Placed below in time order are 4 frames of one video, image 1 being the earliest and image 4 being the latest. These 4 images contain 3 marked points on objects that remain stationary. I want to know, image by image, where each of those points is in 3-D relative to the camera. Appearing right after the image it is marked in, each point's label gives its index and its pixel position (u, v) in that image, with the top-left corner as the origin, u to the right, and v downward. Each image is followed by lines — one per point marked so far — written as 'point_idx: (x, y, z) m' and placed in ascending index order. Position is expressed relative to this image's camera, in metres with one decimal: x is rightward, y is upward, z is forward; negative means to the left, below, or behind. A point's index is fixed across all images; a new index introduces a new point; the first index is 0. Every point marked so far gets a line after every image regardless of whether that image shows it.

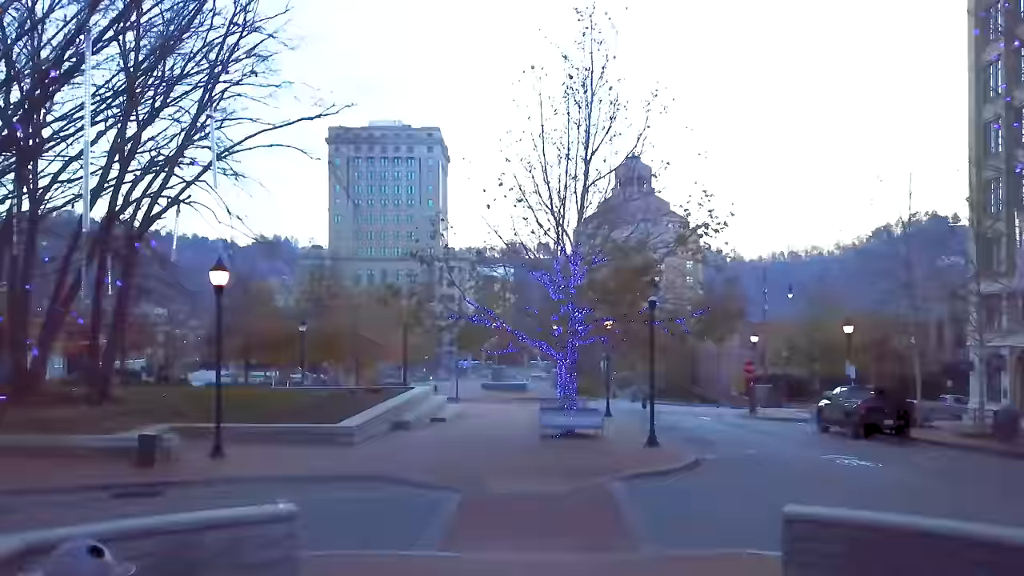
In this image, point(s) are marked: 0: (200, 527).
0: (-15.2, -11.7, +15.4) m
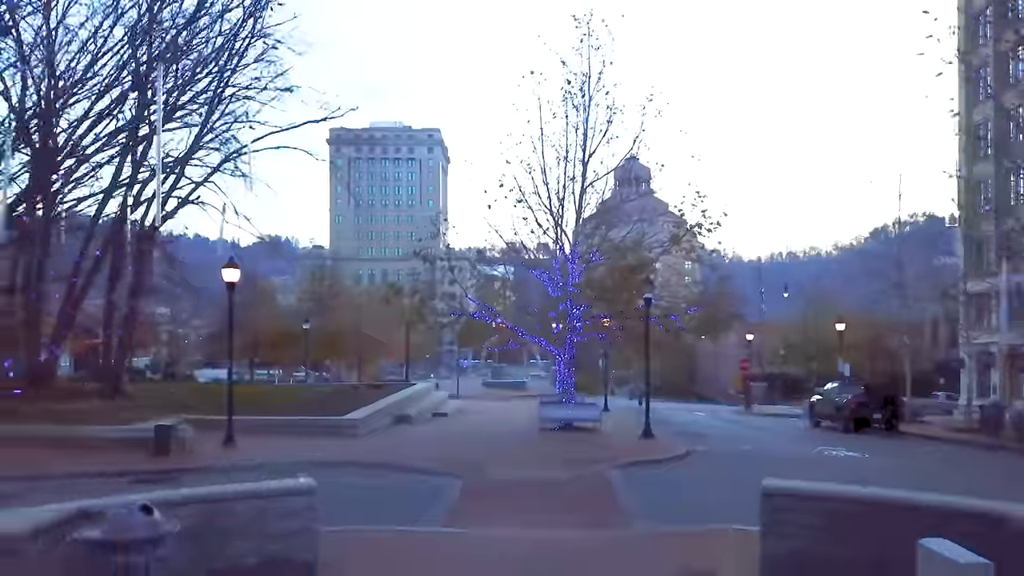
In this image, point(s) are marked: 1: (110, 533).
0: (-15.2, -11.3, +16.9) m
1: (-16.5, -10.1, +13.0) m
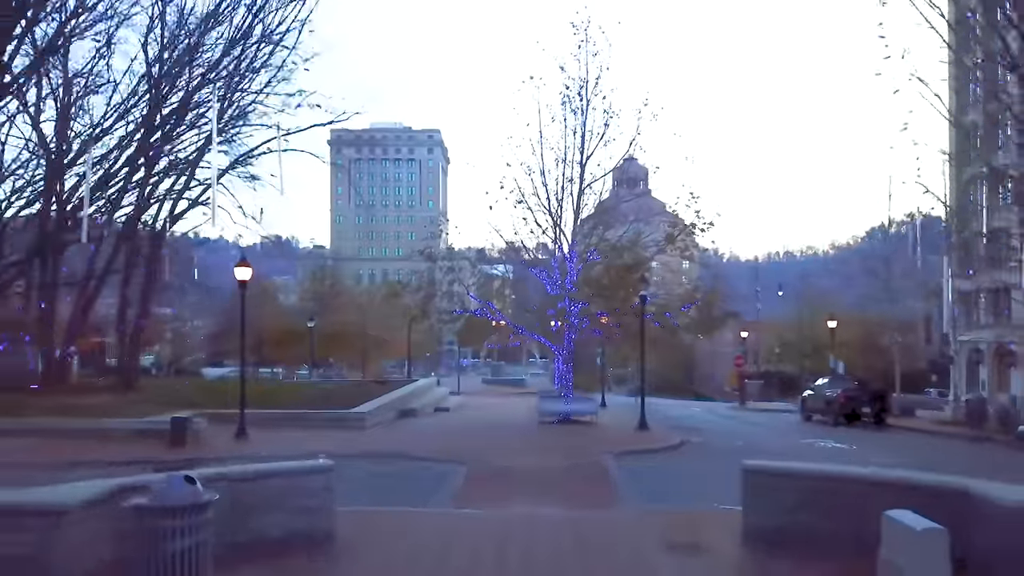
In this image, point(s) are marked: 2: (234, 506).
0: (-15.0, -11.0, +18.6) m
1: (-16.4, -9.8, +14.6) m
2: (-15.9, -12.5, +18.1) m
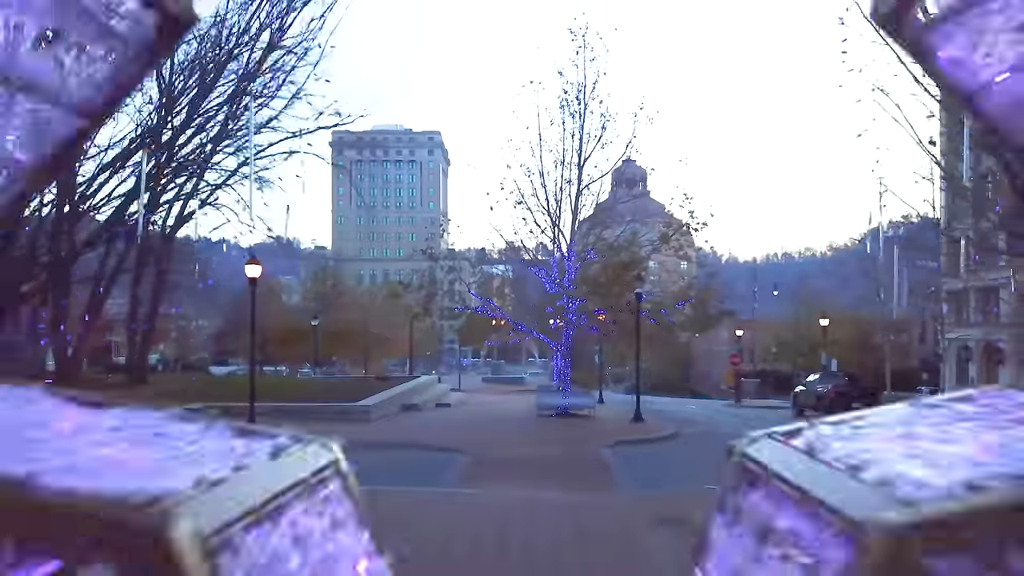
0: (-15.0, -10.5, +20.1) m
1: (-16.4, -9.3, +16.2) m
2: (-15.9, -12.0, +19.7) m
